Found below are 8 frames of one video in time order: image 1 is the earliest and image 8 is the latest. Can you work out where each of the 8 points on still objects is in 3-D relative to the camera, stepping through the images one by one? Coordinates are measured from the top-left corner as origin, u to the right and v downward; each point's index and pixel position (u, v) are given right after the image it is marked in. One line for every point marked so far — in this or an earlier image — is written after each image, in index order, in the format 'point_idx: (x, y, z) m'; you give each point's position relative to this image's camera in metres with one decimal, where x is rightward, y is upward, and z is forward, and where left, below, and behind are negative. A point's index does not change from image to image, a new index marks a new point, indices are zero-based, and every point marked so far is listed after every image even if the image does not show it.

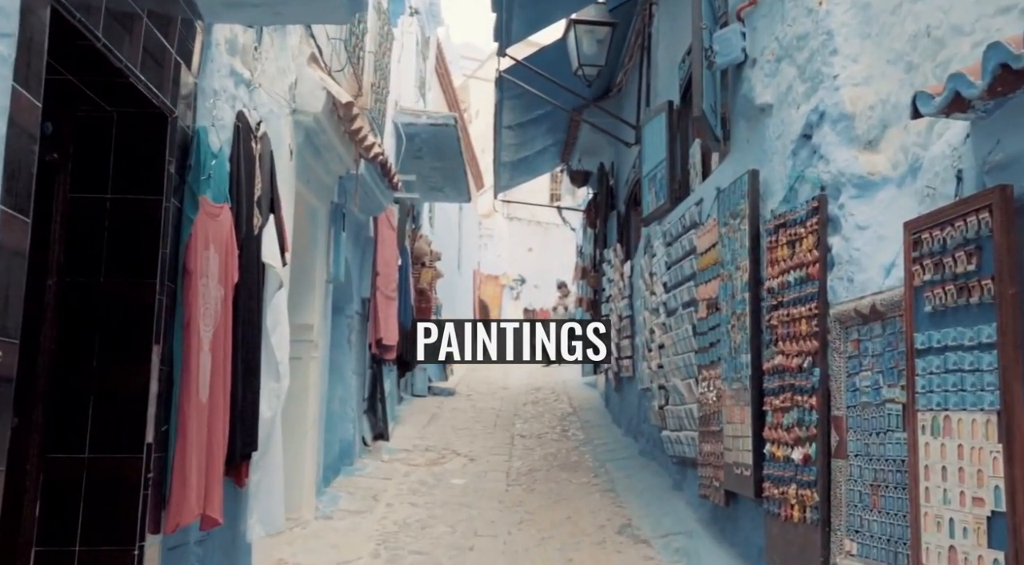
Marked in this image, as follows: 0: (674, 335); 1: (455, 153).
0: (+1.2, -0.4, +6.9) m
1: (-0.7, +1.6, +11.7) m
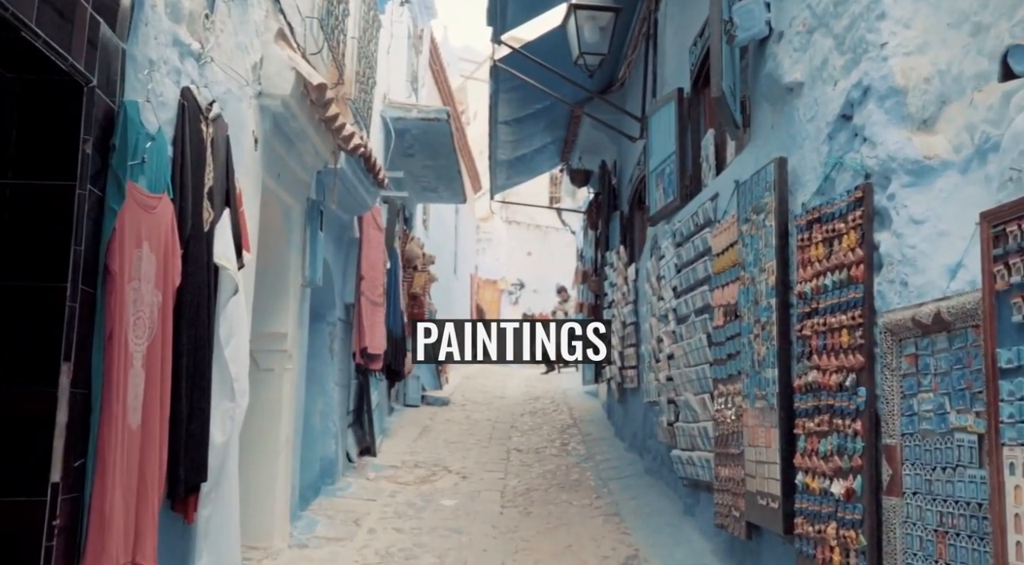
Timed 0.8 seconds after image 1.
0: (+1.1, -0.4, +6.3) m
1: (-0.8, +1.5, +11.1) m
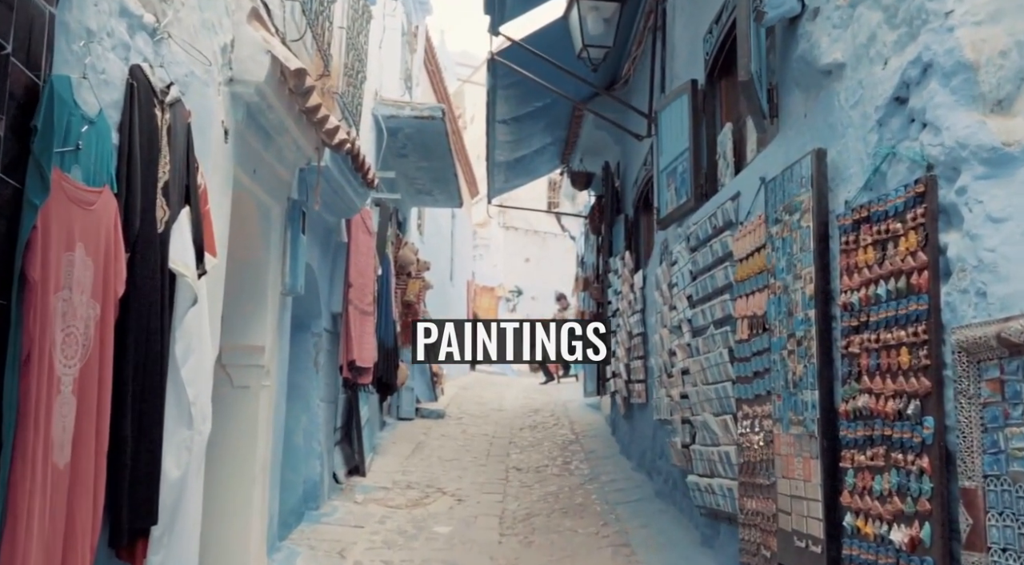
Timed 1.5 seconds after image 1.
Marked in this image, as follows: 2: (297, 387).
0: (+1.1, -0.5, +5.7) m
1: (-0.8, +1.5, +10.5) m
2: (-1.7, -0.8, +7.4) m
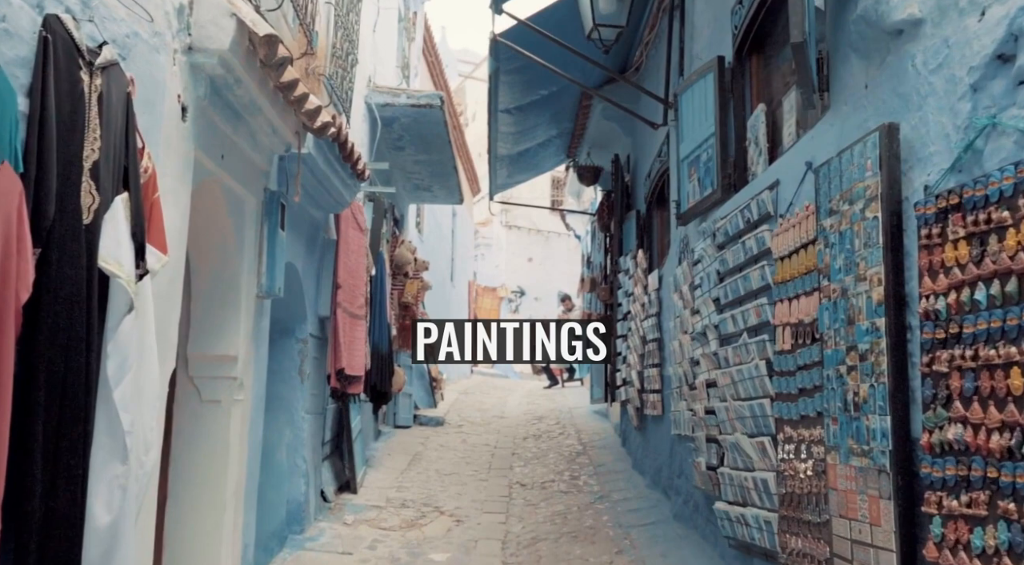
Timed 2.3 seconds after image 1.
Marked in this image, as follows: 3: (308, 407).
0: (+1.2, -0.5, +5.0) m
1: (-0.7, +1.5, +9.9) m
2: (-1.6, -0.8, +6.8) m
3: (-1.5, -0.9, +7.0) m
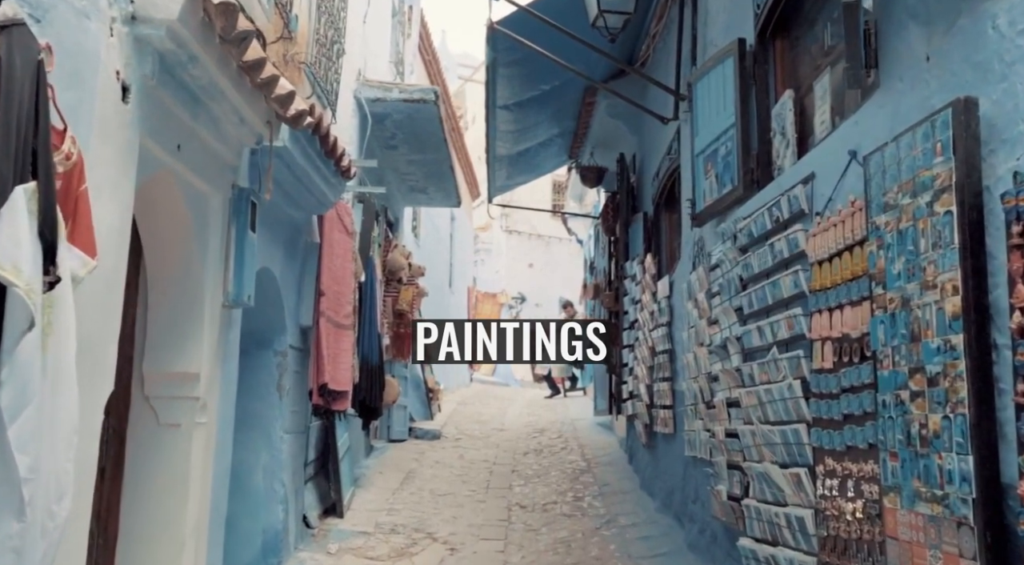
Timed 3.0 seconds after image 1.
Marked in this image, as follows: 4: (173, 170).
0: (+1.1, -0.5, +4.4) m
1: (-0.7, +1.4, +9.3) m
2: (-1.6, -0.9, +6.2) m
3: (-1.5, -1.0, +6.4) m
4: (-1.5, +0.5, +4.2) m
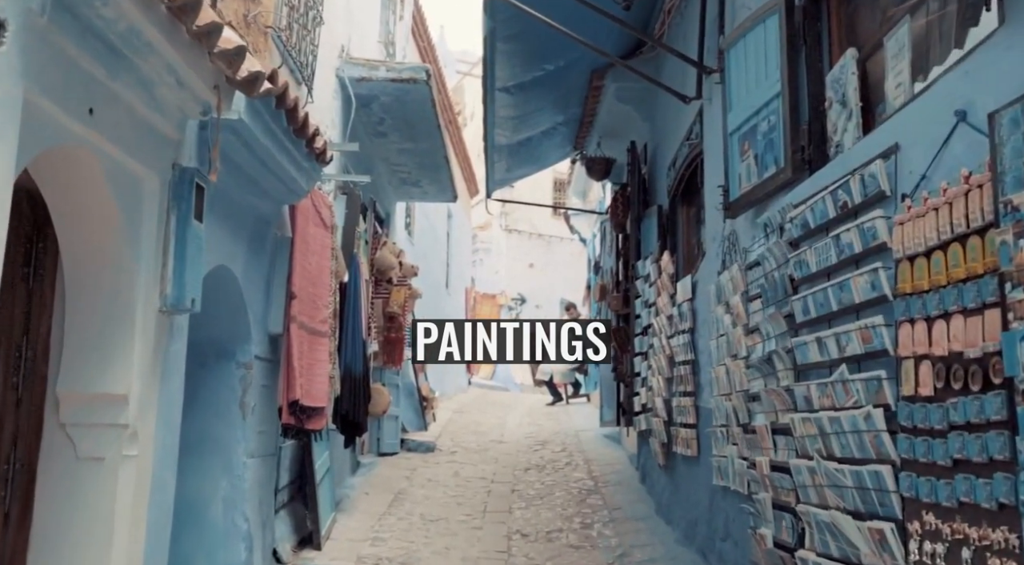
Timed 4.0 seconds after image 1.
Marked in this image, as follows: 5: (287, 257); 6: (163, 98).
0: (+1.2, -0.5, +3.6) m
1: (-0.7, +1.4, +8.4) m
2: (-1.6, -0.9, +5.3) m
3: (-1.5, -1.0, +5.6) m
4: (-1.5, +0.5, +3.4) m
5: (-1.4, +0.2, +5.8) m
6: (-1.4, +0.7, +3.7) m
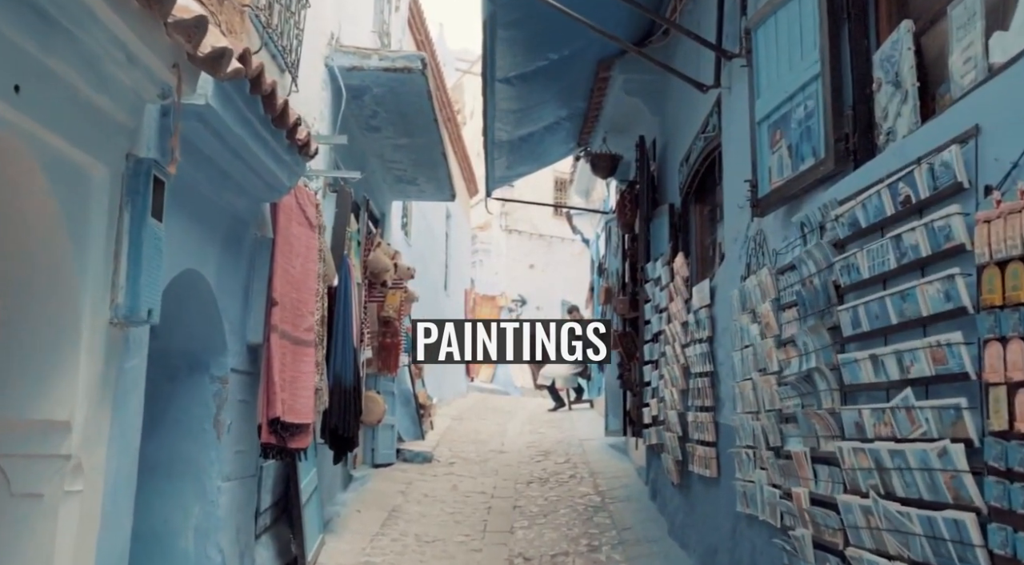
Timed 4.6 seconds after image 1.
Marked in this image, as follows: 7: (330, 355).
0: (+1.2, -0.5, +3.1) m
1: (-0.7, +1.4, +7.9) m
2: (-1.6, -0.9, +4.8) m
3: (-1.5, -1.0, +5.0) m
4: (-1.5, +0.5, +2.8) m
5: (-1.4, +0.1, +5.3) m
6: (-1.3, +0.7, +3.2) m
7: (-1.3, -0.5, +6.7) m
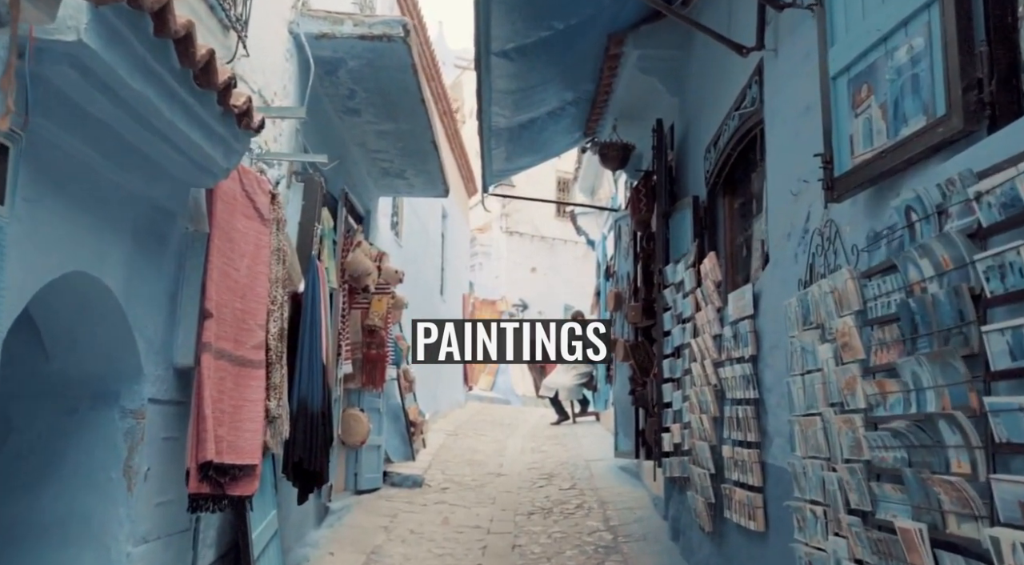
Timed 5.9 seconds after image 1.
0: (+1.1, -0.6, +2.0) m
1: (-0.7, +1.3, +6.8) m
2: (-1.6, -0.9, +3.7) m
3: (-1.5, -1.0, +4.0) m
4: (-1.5, +0.5, +1.8) m
5: (-1.4, +0.1, +4.2) m
6: (-1.4, +0.7, +2.1) m
7: (-1.3, -0.5, +5.6) m
